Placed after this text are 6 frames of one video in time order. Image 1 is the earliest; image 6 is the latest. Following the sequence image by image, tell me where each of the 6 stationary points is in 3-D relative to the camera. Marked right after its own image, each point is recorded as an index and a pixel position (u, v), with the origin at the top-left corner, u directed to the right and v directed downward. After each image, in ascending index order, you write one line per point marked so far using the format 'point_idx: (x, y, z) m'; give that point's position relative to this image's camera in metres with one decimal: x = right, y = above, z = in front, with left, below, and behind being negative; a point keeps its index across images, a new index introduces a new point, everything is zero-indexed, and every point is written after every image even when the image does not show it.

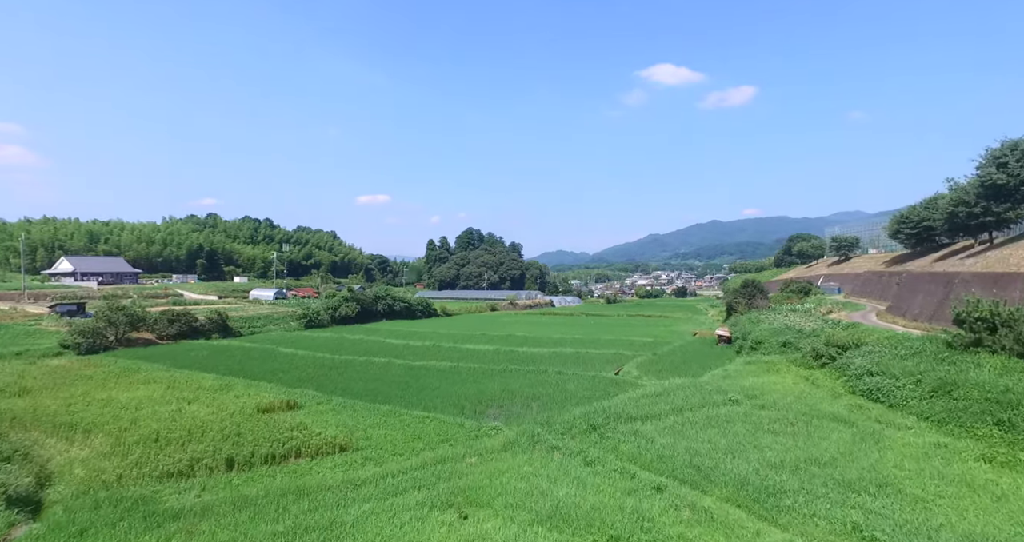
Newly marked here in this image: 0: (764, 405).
0: (+5.4, -2.9, +13.0) m
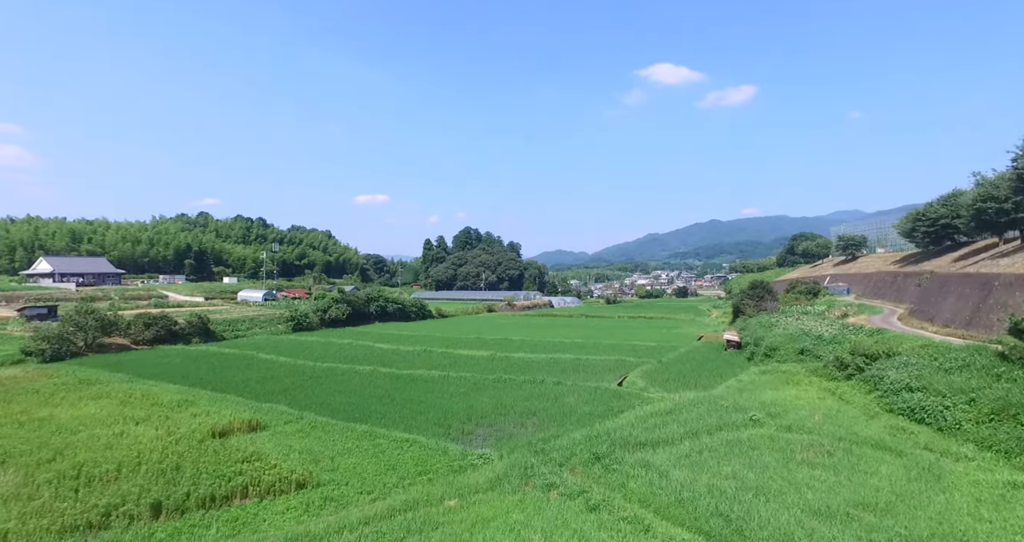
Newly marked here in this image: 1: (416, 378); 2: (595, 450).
0: (+5.3, -2.9, +11.4) m
1: (-3.1, -3.5, +19.6) m
2: (+1.4, -3.0, +10.1) m
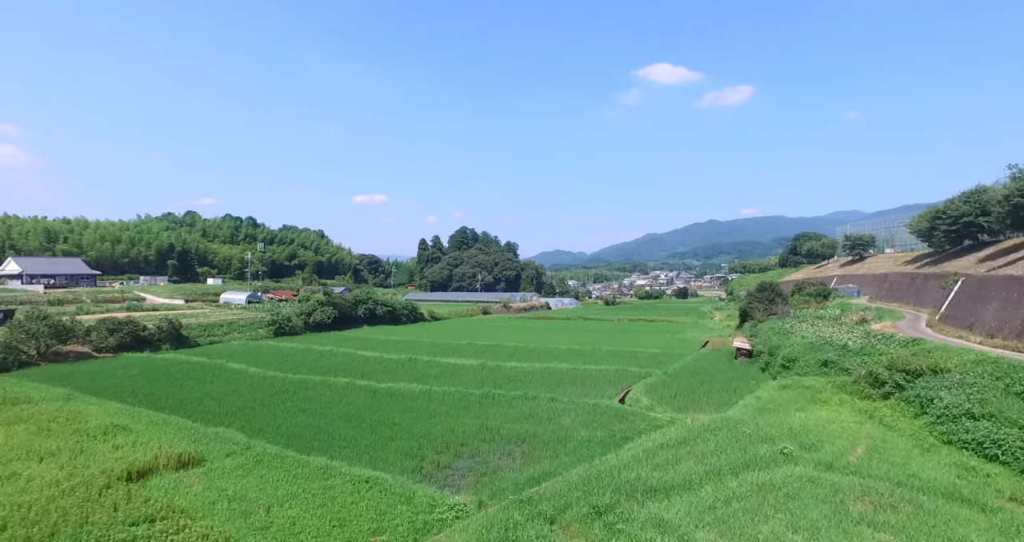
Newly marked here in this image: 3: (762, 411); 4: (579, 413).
0: (+5.0, -3.0, +9.4) m
1: (-3.4, -3.5, +17.6) m
2: (+1.1, -3.1, +8.1) m
3: (+5.6, -3.1, +13.6) m
4: (+1.7, -3.5, +14.9) m
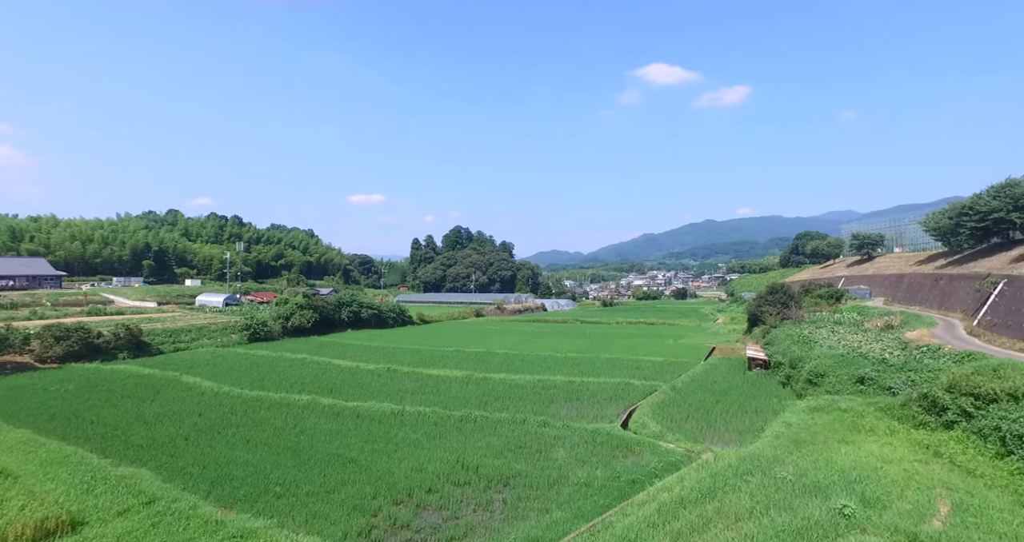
0: (+4.7, -3.0, +7.0) m
1: (-3.8, -3.6, +15.1) m
2: (+0.8, -3.1, +5.6) m
3: (+5.3, -3.2, +11.2) m
4: (+1.3, -3.6, +12.5) m
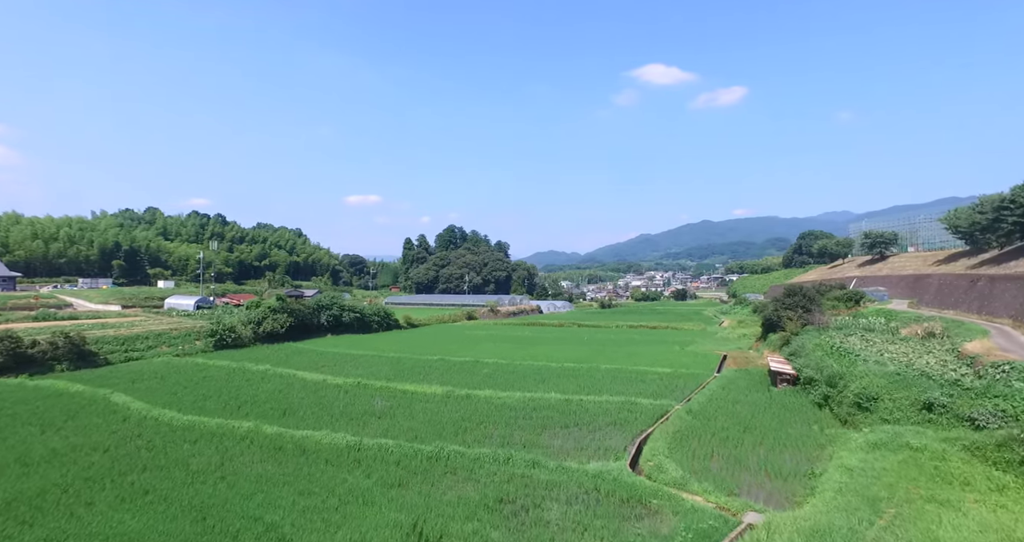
0: (+4.4, -3.0, +4.1) m
1: (-4.1, -3.6, +12.2) m
2: (+0.5, -3.1, +2.7) m
3: (+5.0, -3.2, +8.3) m
4: (+1.0, -3.6, +9.6) m
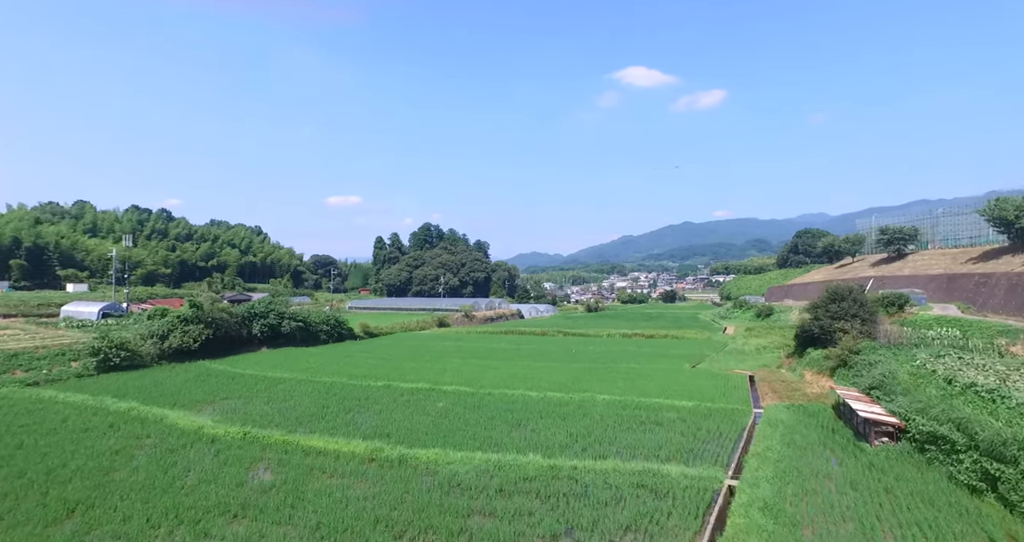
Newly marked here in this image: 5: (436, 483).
0: (+3.9, -2.9, -2.2) m
1: (-4.8, -3.5, +5.7) m
2: (+0.1, -3.0, -3.6) m
3: (+4.4, -3.1, +2.1) m
4: (+0.4, -3.5, +3.2) m
5: (-1.4, -3.7, +10.6) m
